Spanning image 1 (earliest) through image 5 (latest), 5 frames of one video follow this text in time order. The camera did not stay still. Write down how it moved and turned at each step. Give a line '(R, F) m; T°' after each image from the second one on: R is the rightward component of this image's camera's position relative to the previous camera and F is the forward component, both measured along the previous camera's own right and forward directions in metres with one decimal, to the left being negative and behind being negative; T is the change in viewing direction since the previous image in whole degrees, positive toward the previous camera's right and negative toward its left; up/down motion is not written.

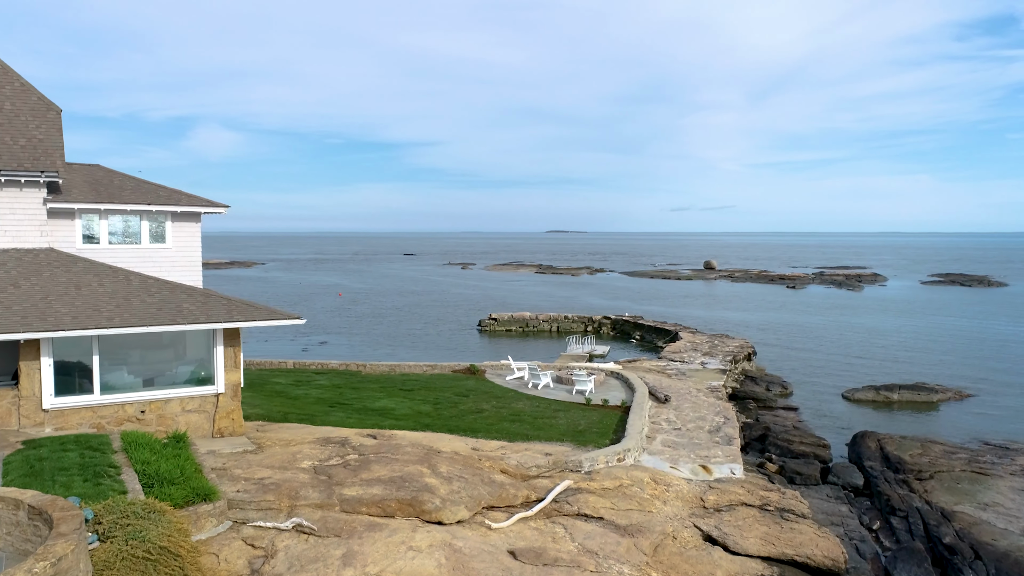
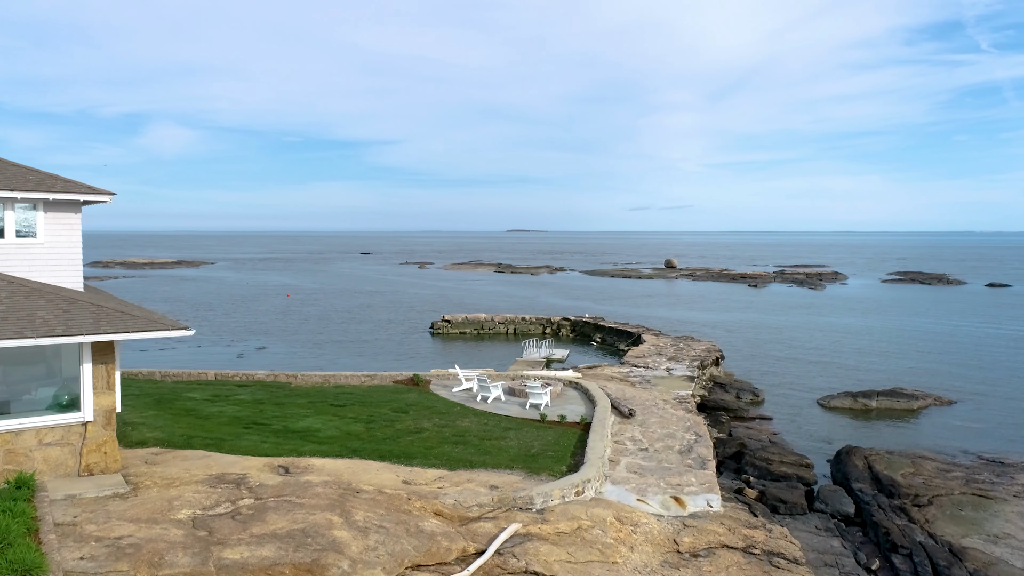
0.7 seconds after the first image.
(+0.3, +2.2) m; +3°
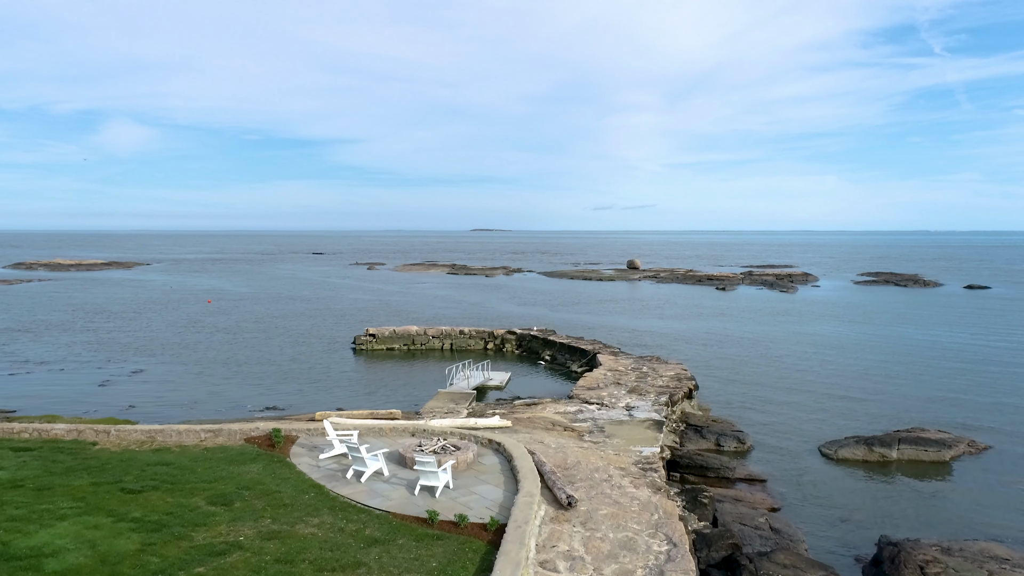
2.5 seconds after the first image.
(+1.2, +5.8) m; +2°
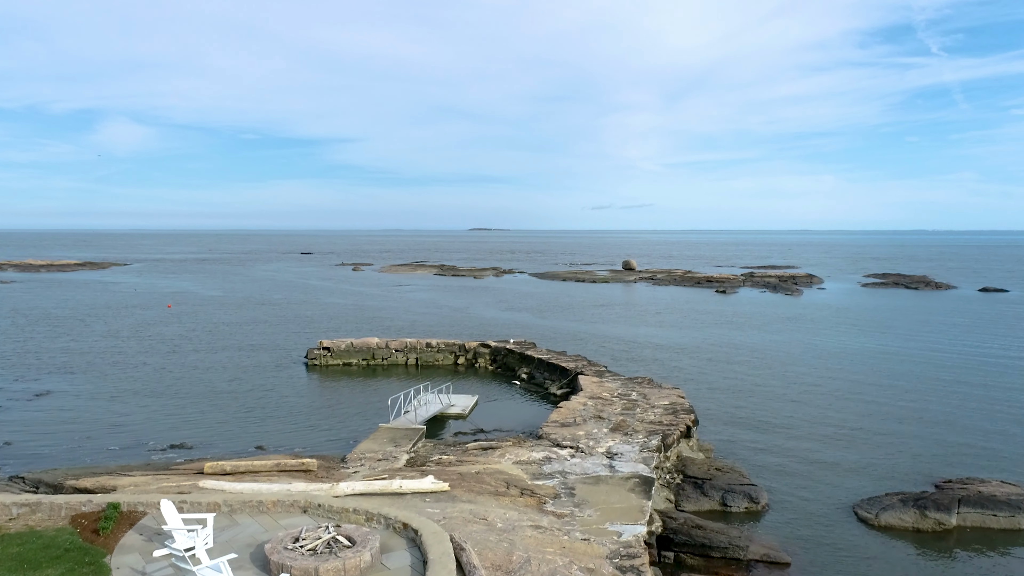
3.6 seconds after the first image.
(+0.9, +4.1) m; 0°
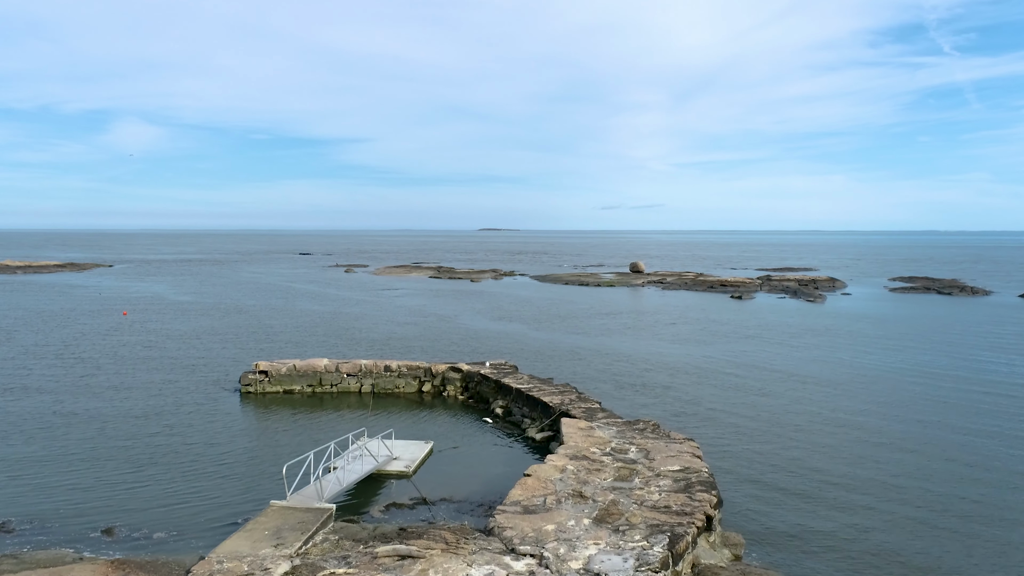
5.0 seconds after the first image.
(+1.0, +5.3) m; -1°
